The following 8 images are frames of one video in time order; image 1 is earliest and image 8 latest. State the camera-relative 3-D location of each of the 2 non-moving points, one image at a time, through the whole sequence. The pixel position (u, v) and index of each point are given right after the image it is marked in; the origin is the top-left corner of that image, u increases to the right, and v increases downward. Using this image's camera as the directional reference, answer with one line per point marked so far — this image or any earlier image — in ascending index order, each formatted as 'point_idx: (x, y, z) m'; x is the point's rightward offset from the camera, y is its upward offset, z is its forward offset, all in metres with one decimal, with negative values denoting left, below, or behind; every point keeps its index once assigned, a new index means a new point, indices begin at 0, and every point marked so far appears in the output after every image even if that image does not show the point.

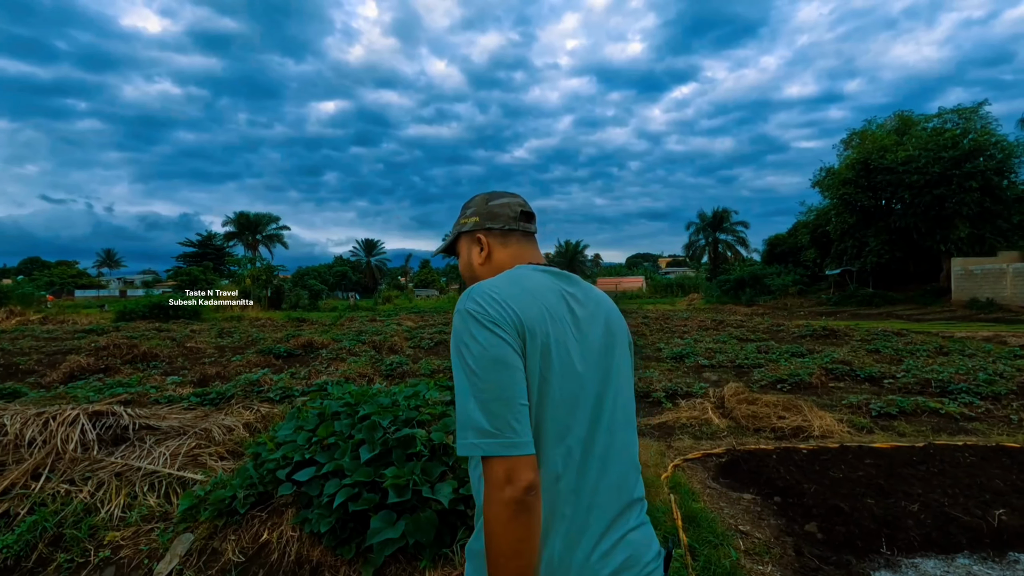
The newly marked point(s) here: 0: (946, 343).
0: (+9.8, -1.2, +12.1) m
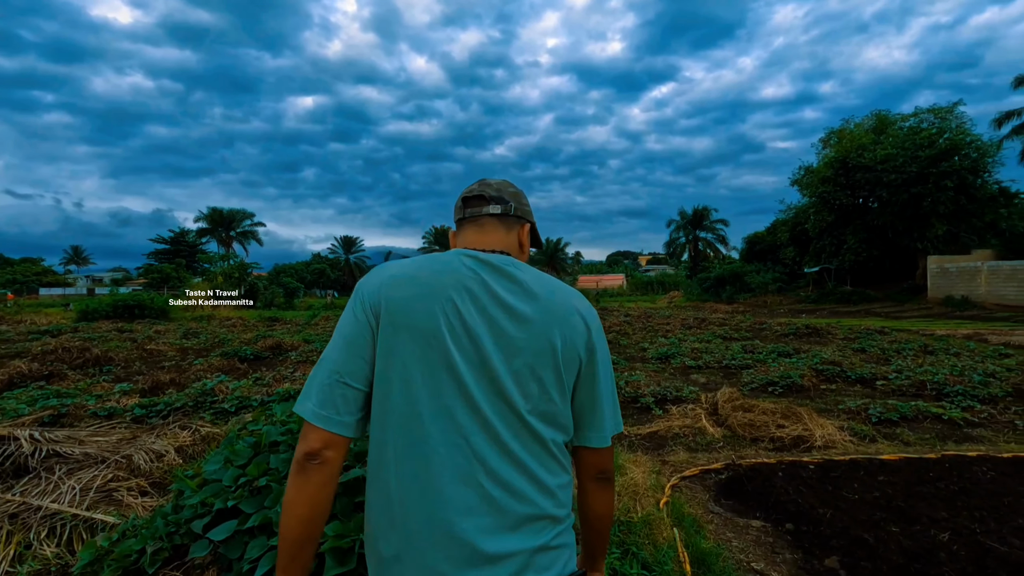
0: (+9.4, -1.2, +12.0) m
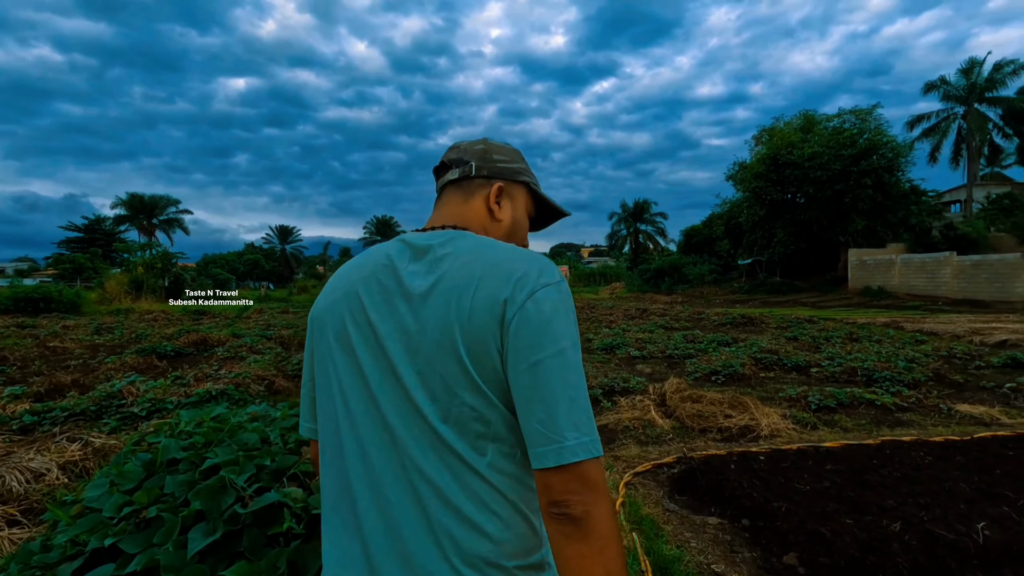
0: (+8.1, -1.0, +12.7) m
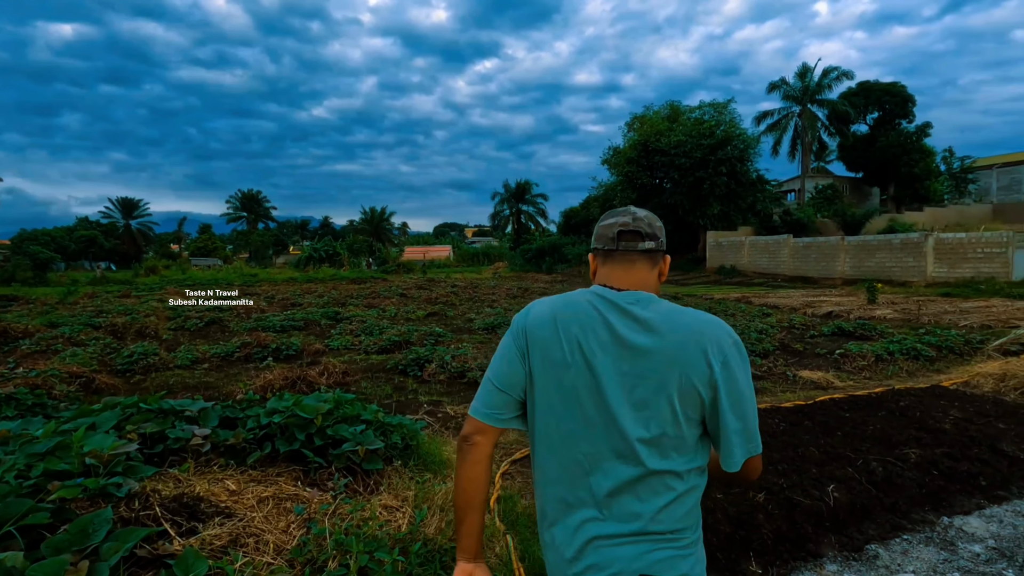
0: (+5.2, -0.4, +13.8) m
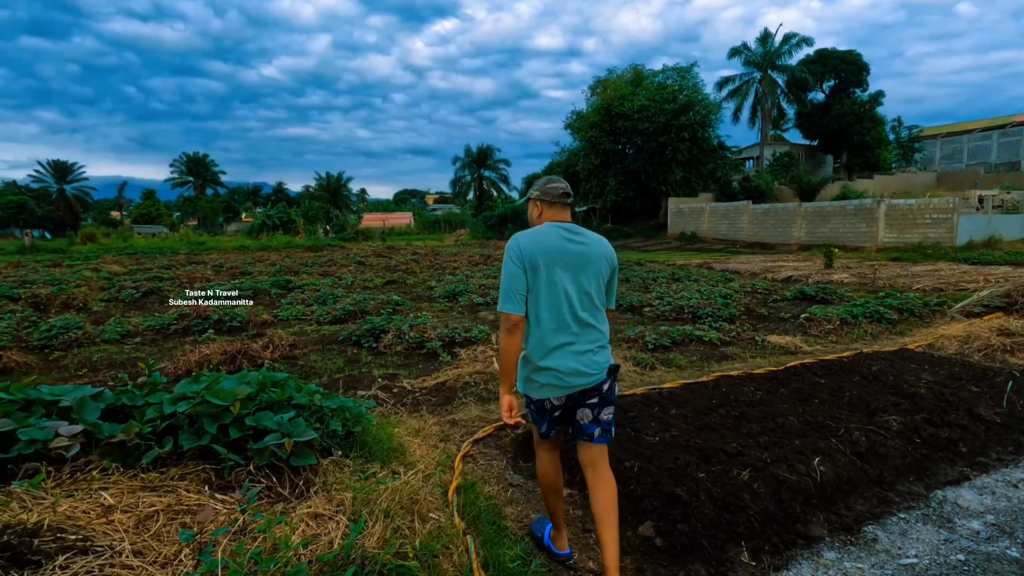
0: (+4.2, +0.5, +13.8) m
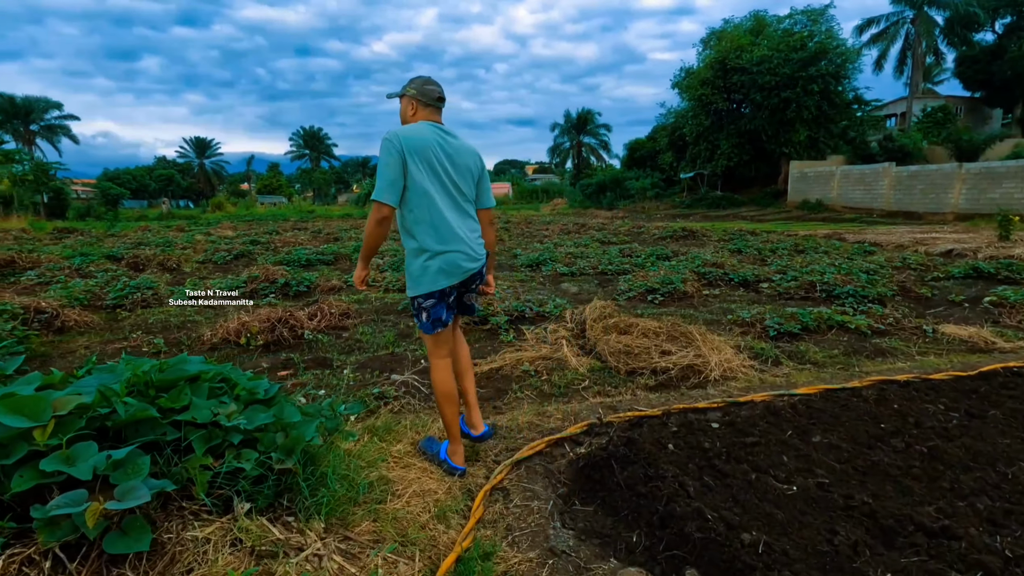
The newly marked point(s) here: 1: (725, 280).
0: (+6.4, +1.0, +11.9) m
1: (+2.6, +0.1, +6.5) m
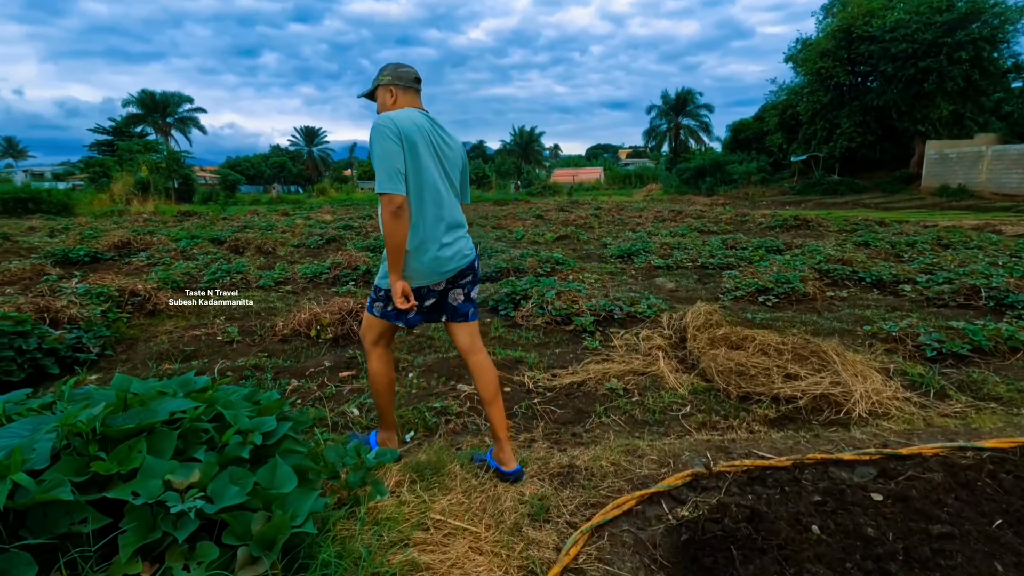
0: (+8.2, +1.0, +10.2) m
1: (+3.6, +0.1, +5.5) m
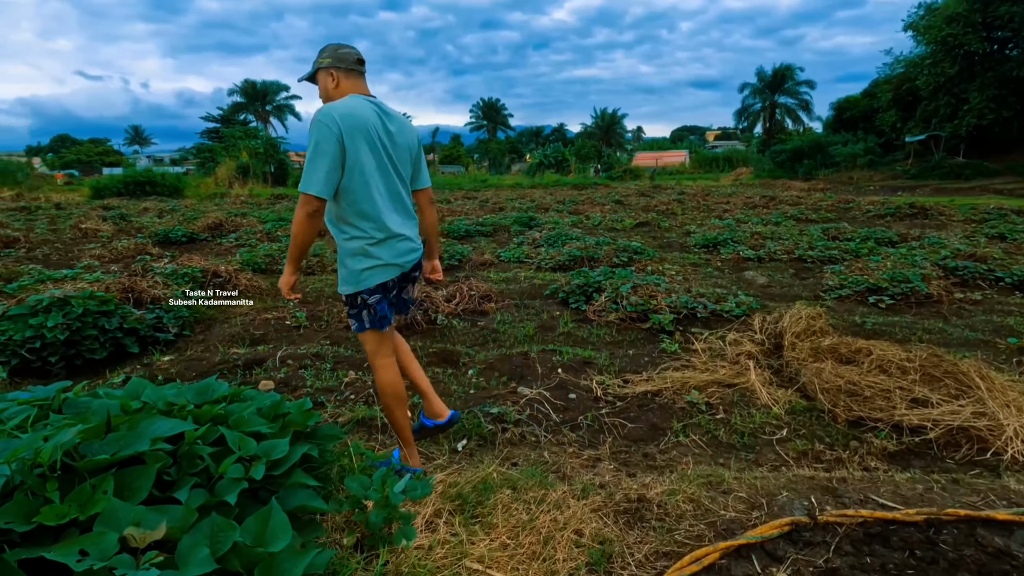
0: (+9.5, +1.0, +8.6) m
1: (+4.2, +0.1, +4.7) m
